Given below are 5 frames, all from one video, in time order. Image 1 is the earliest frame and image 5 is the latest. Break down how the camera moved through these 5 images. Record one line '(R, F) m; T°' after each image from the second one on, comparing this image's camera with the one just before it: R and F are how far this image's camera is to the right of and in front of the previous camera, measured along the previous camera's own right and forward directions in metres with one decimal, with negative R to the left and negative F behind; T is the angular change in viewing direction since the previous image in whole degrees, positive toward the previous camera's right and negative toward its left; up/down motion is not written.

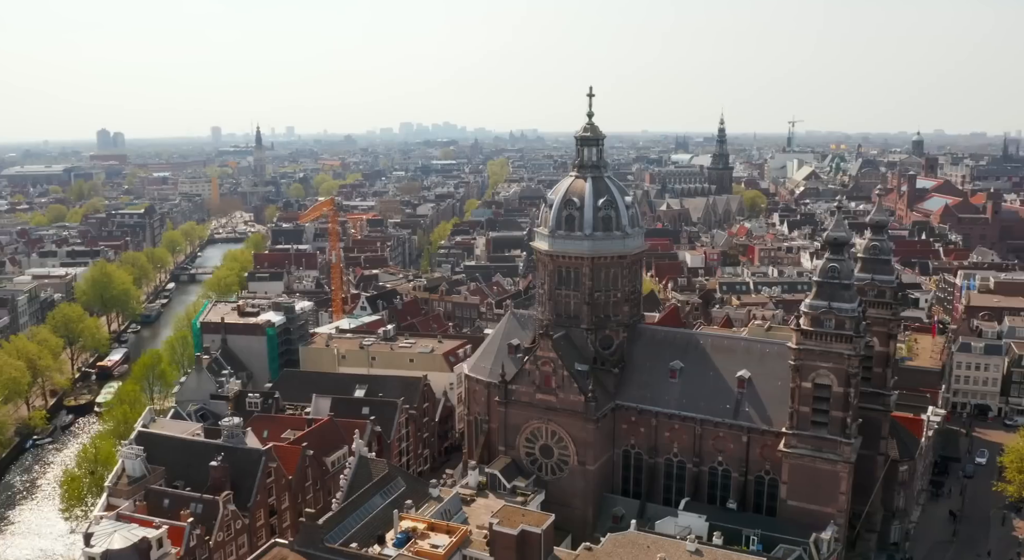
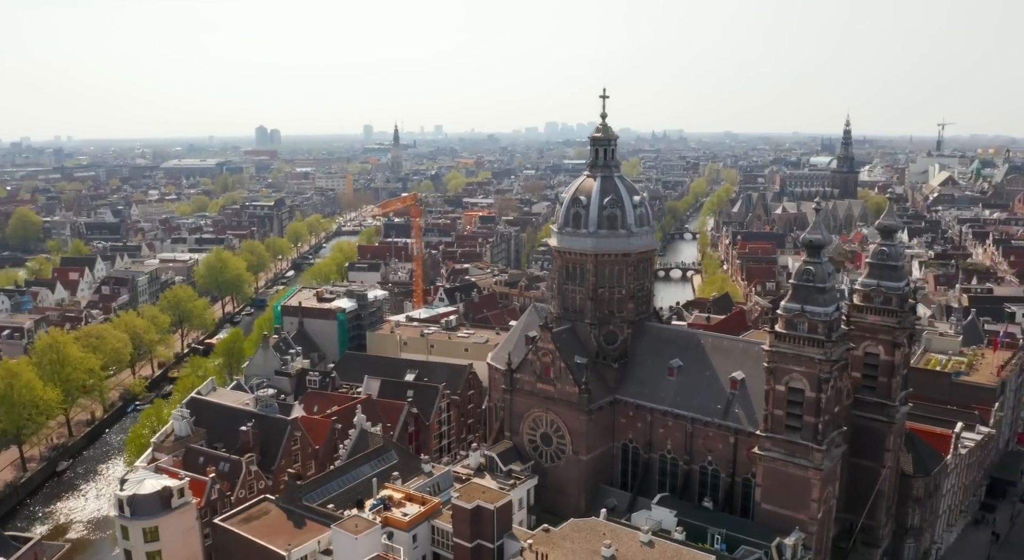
(+9.1, -1.5) m; -10°
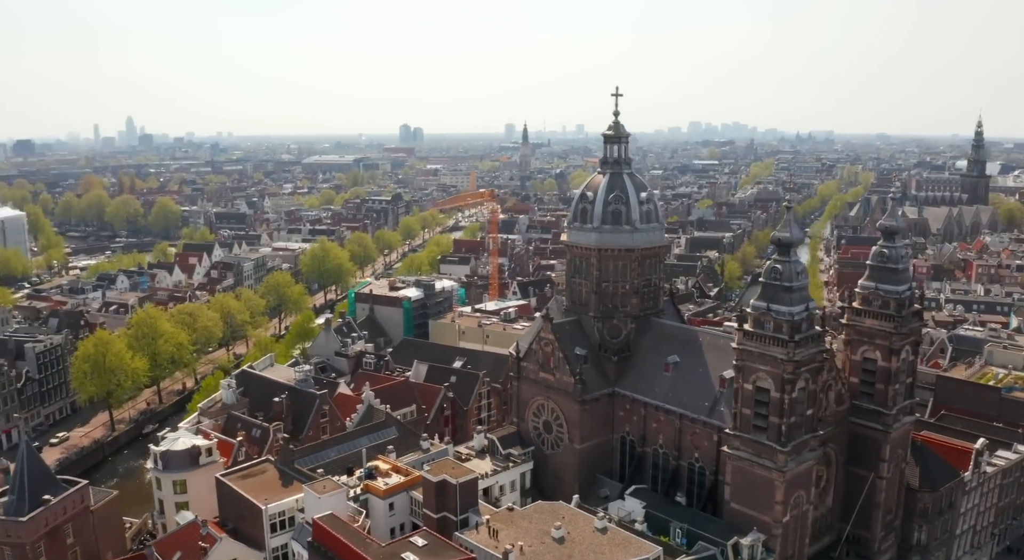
(+9.1, -1.2) m; -10°
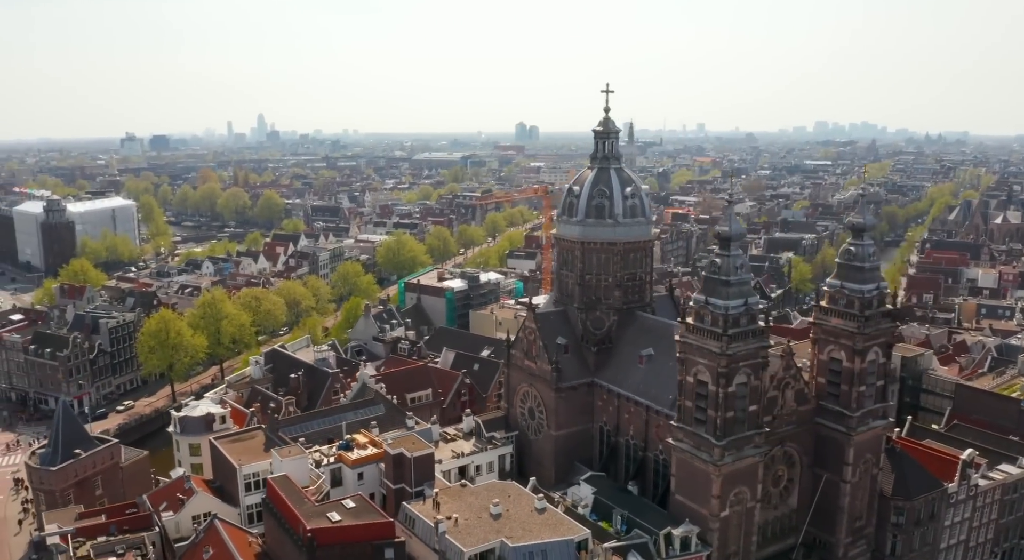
(+9.3, -1.3) m; -9°
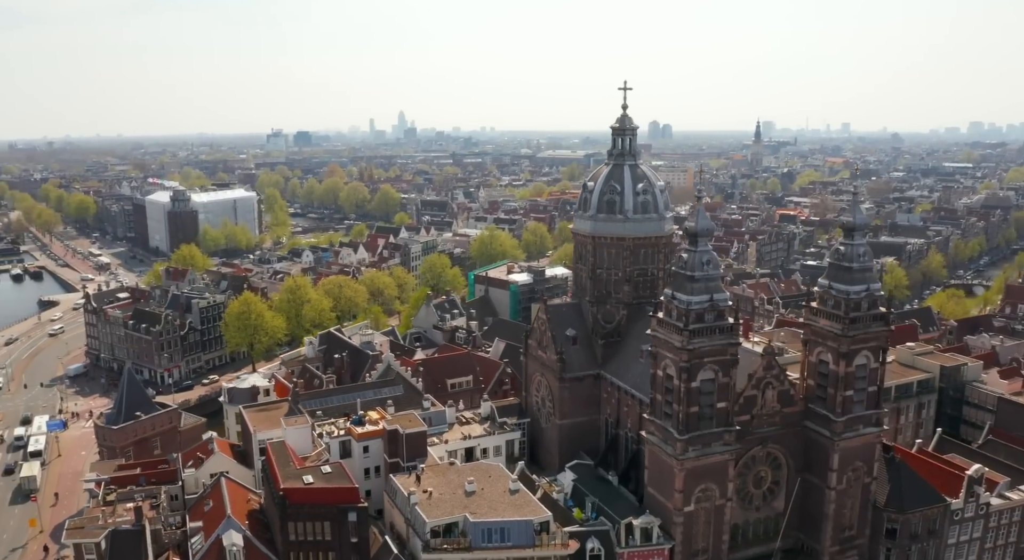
(+8.7, -1.2) m; -10°
